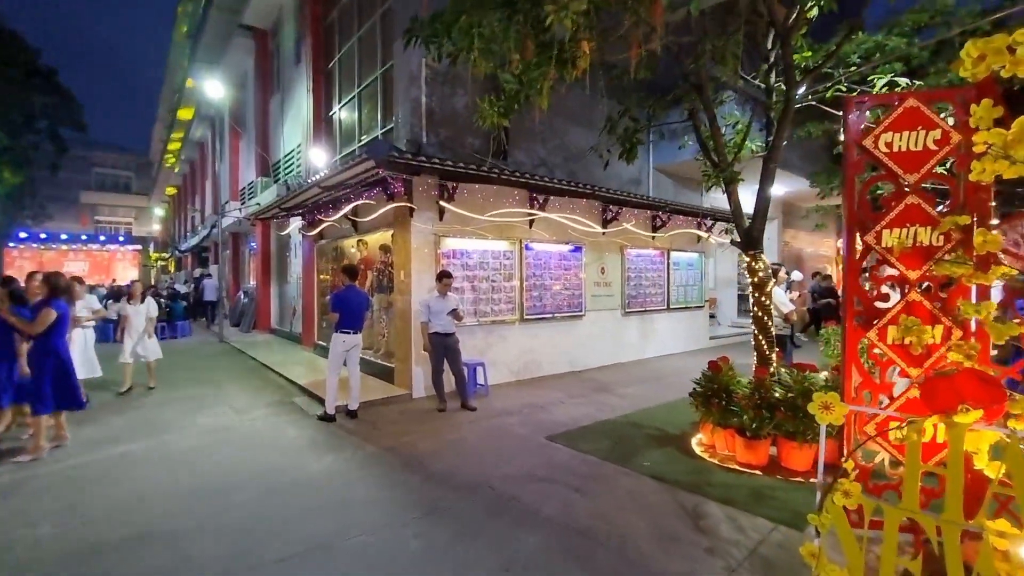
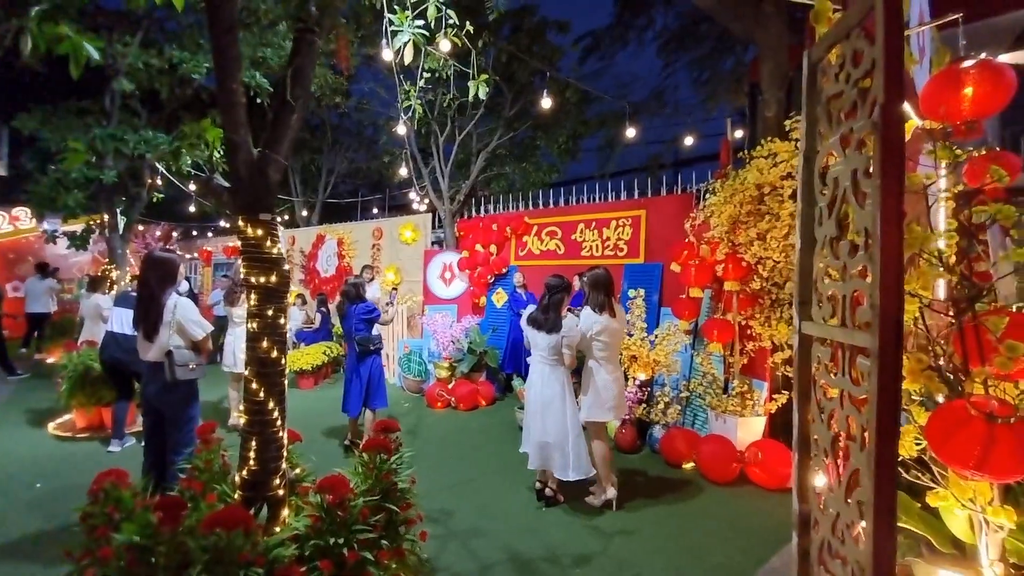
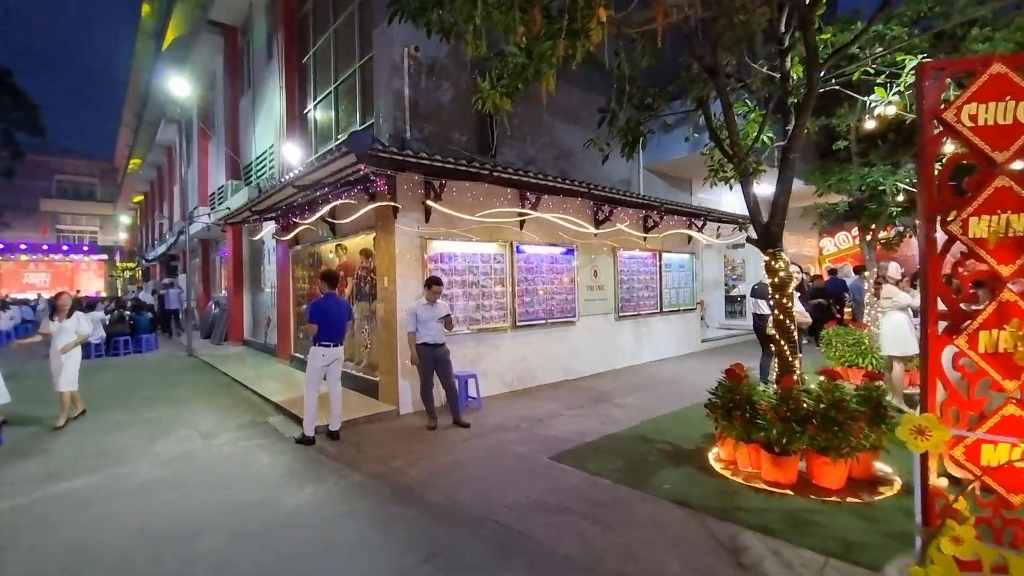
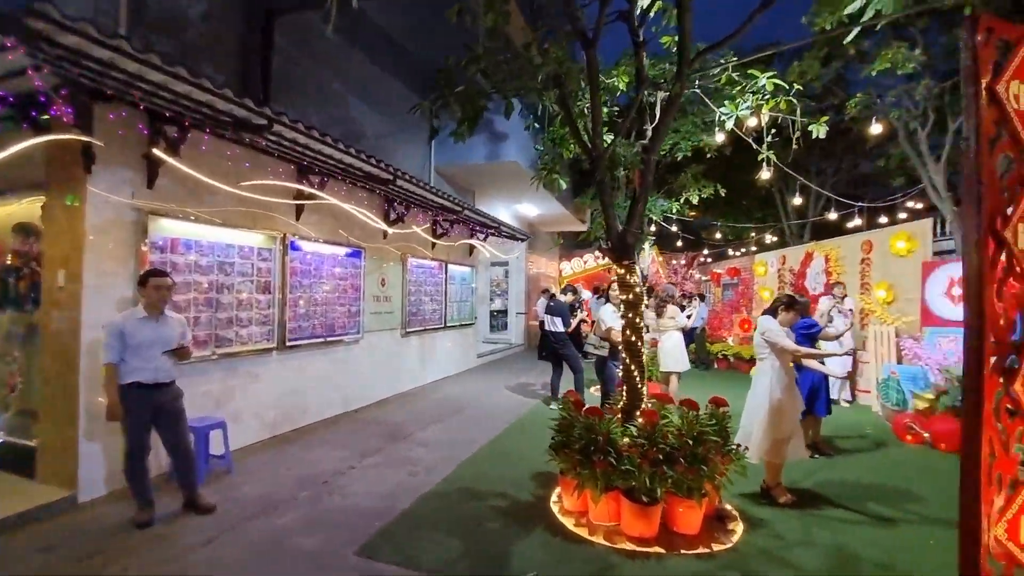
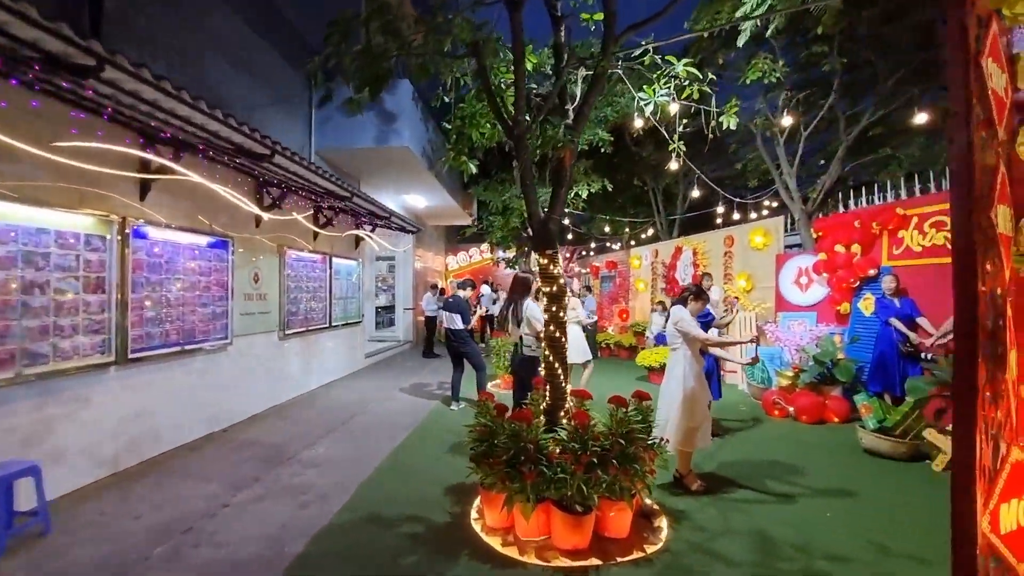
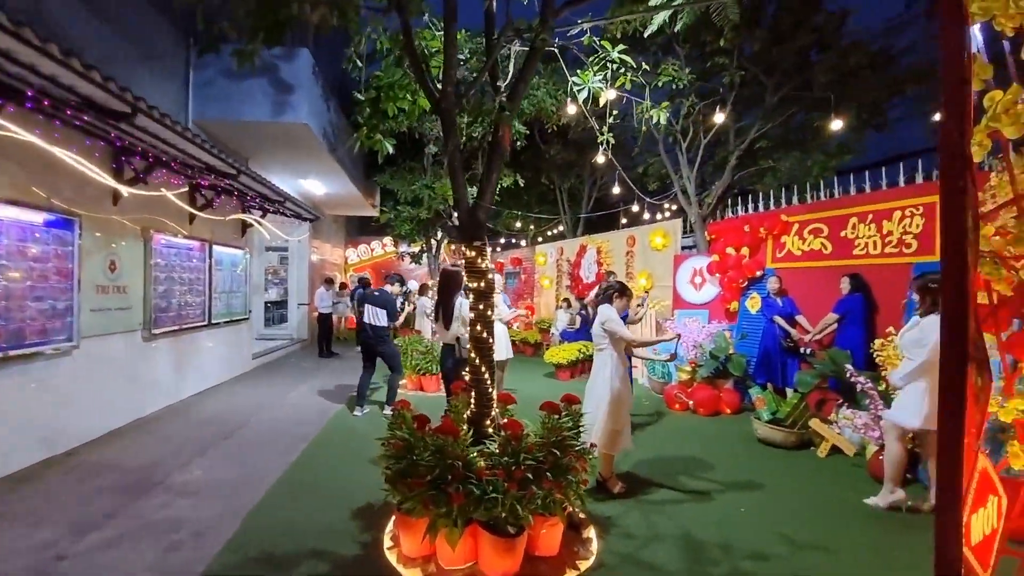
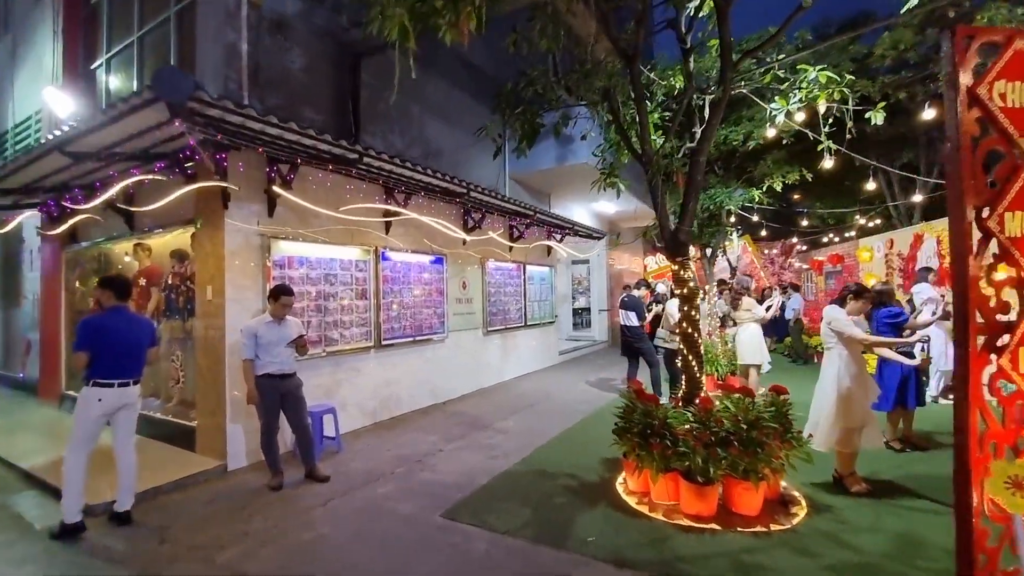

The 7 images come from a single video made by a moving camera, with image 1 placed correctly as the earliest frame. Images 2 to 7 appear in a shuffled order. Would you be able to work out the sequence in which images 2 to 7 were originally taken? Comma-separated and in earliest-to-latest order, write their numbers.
3, 7, 4, 5, 6, 2
